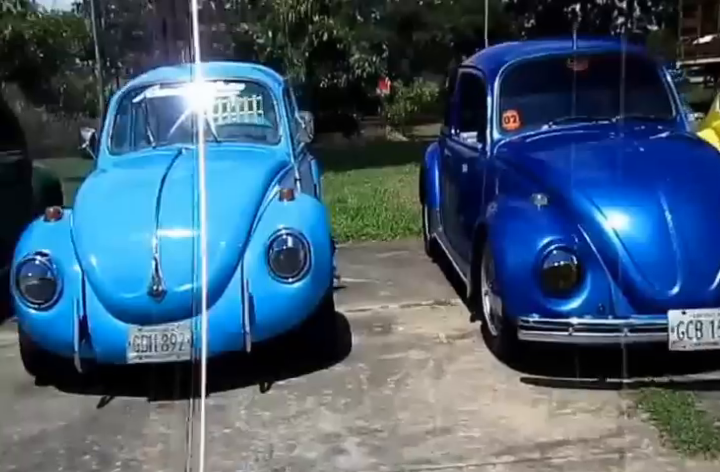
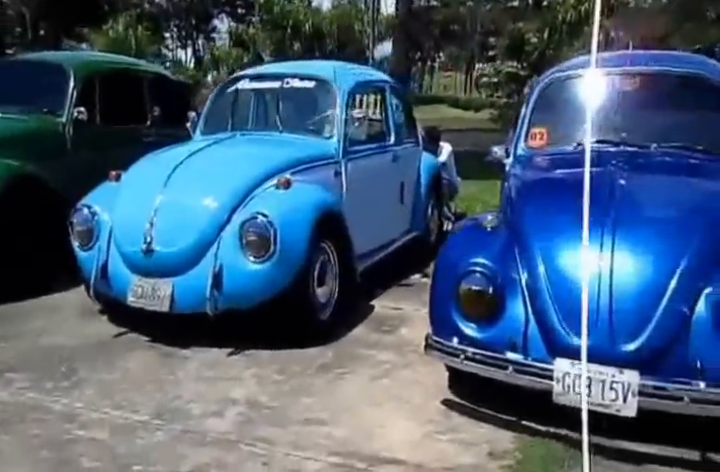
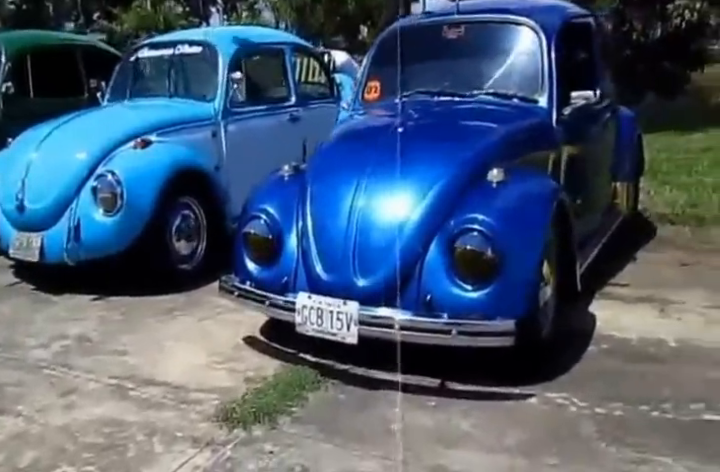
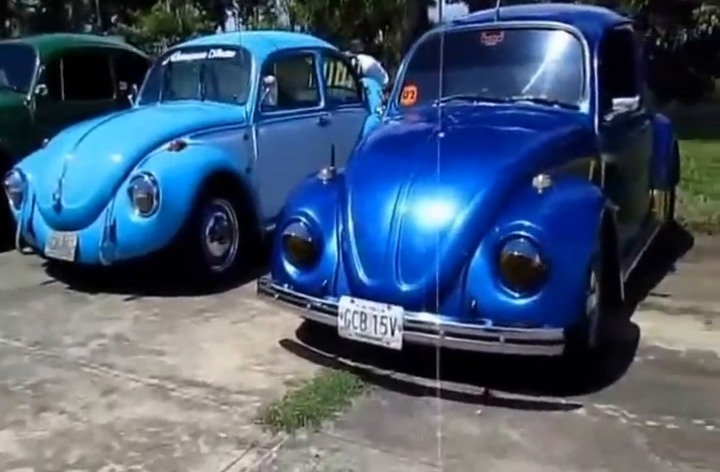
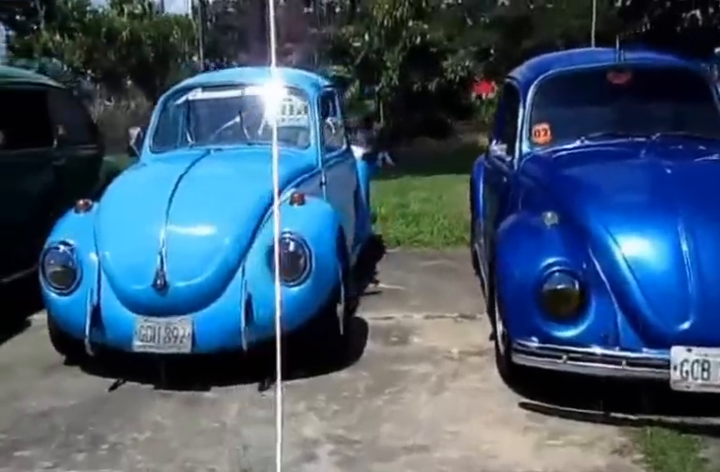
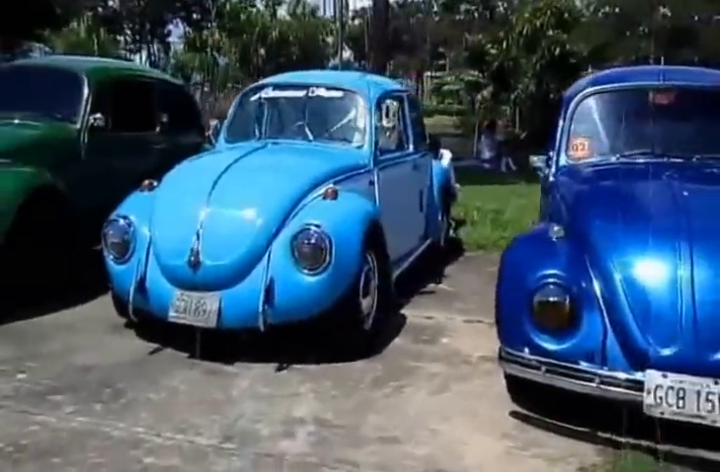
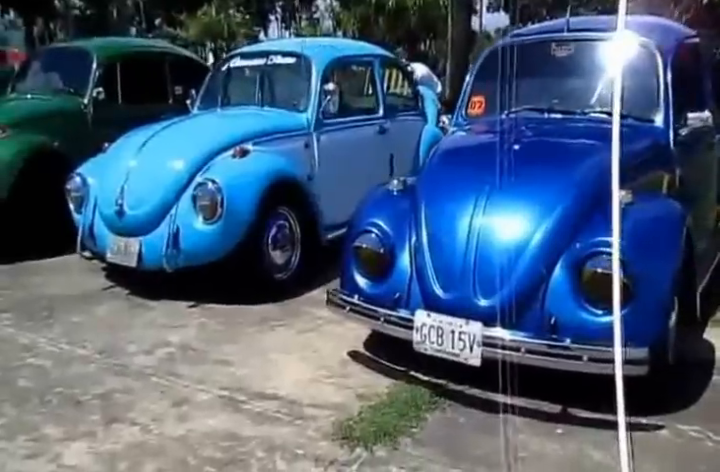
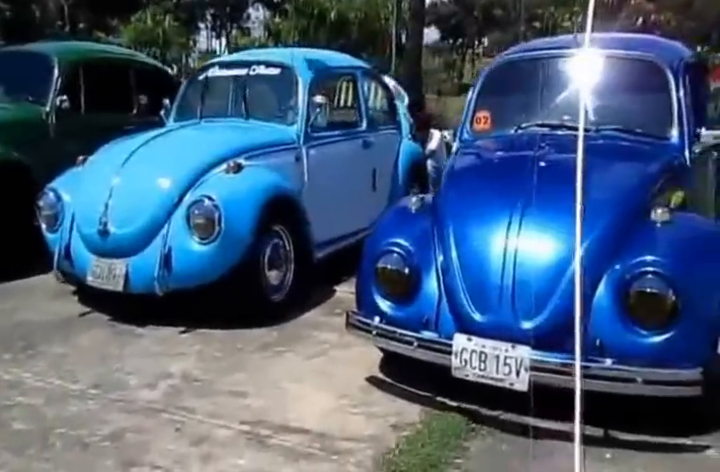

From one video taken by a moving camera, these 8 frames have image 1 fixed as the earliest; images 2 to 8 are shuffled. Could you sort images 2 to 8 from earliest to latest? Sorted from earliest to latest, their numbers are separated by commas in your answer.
5, 6, 2, 8, 7, 4, 3
